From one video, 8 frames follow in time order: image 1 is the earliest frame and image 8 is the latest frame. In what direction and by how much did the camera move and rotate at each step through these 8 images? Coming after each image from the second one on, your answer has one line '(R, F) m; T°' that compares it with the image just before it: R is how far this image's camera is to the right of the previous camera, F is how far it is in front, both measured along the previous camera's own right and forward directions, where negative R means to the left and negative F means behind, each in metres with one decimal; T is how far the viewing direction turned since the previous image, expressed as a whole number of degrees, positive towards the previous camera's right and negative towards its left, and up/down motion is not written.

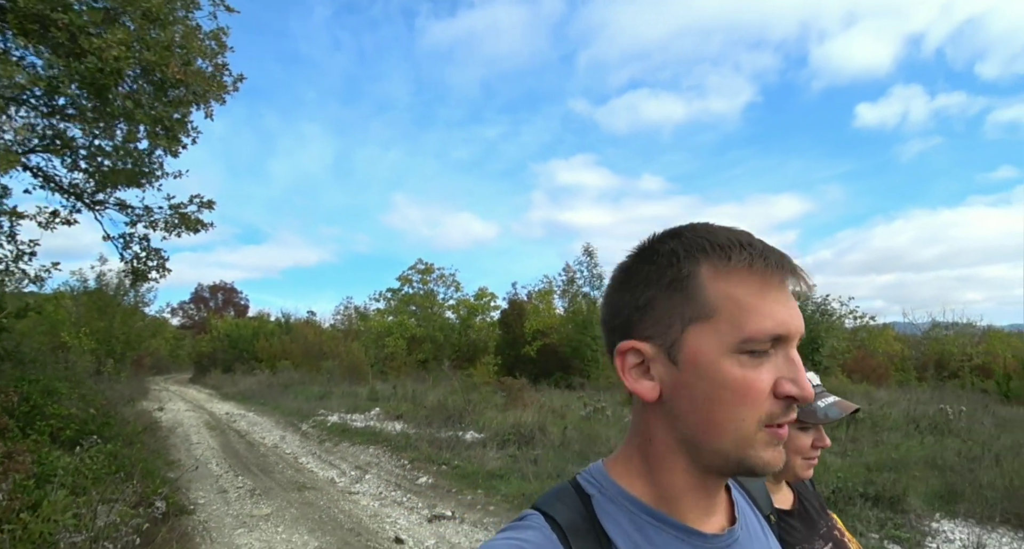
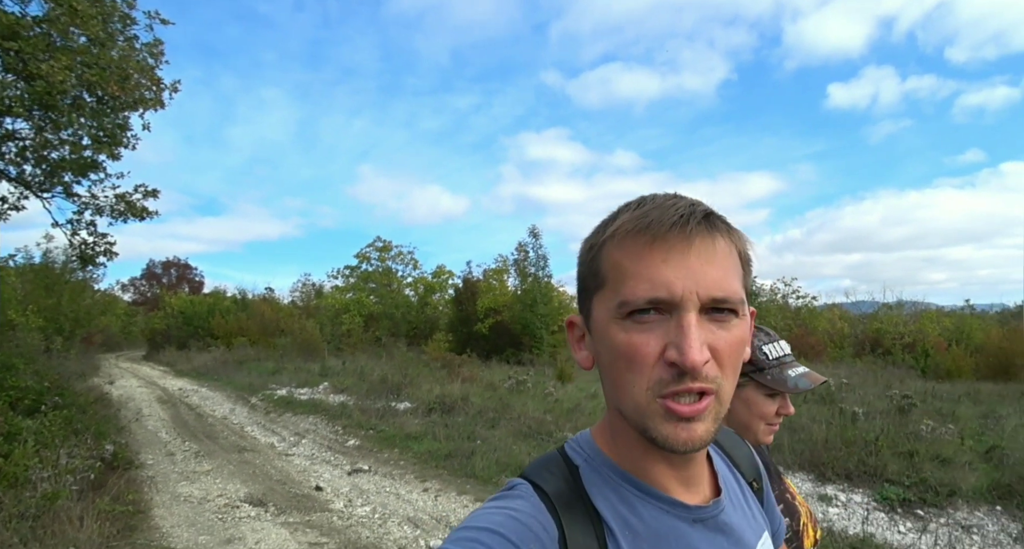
(+0.4, -0.7) m; +3°
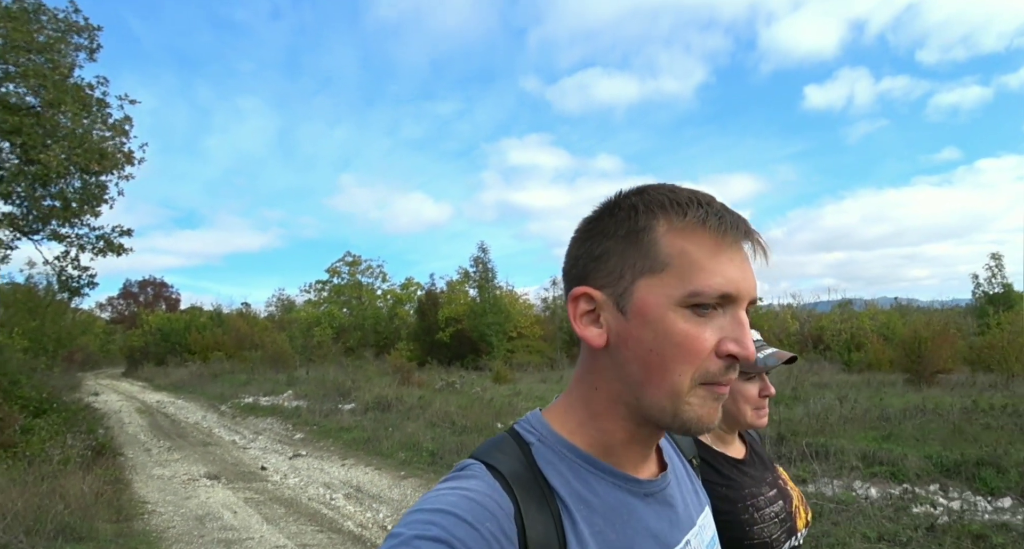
(+0.7, -1.2) m; +1°
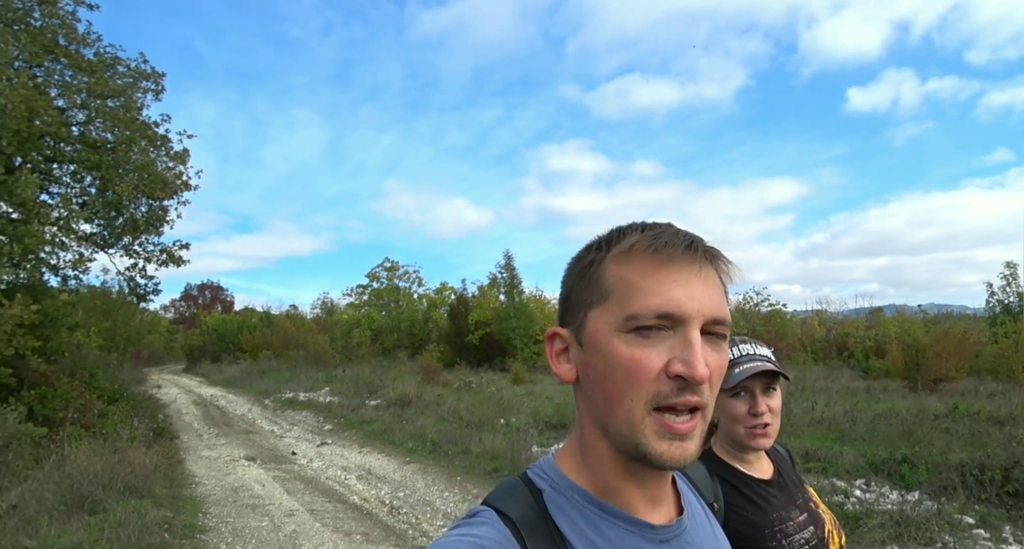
(+0.4, -0.7) m; -4°
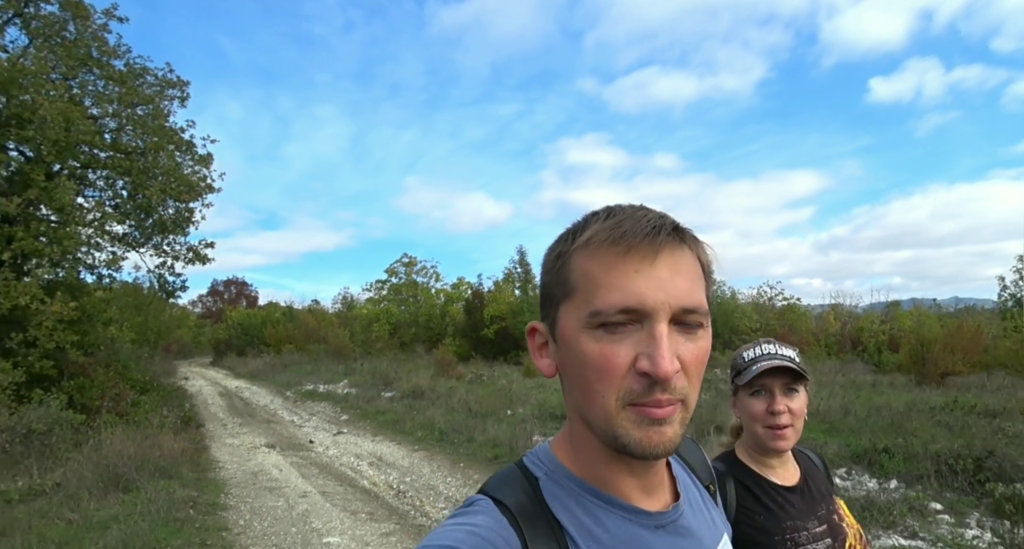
(+0.2, -0.3) m; -2°
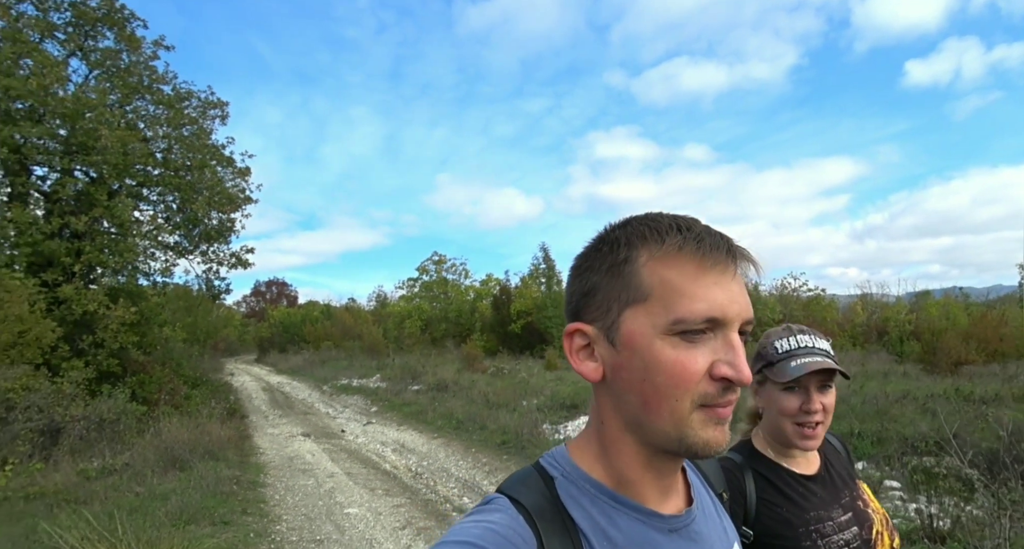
(+0.3, -0.5) m; -3°
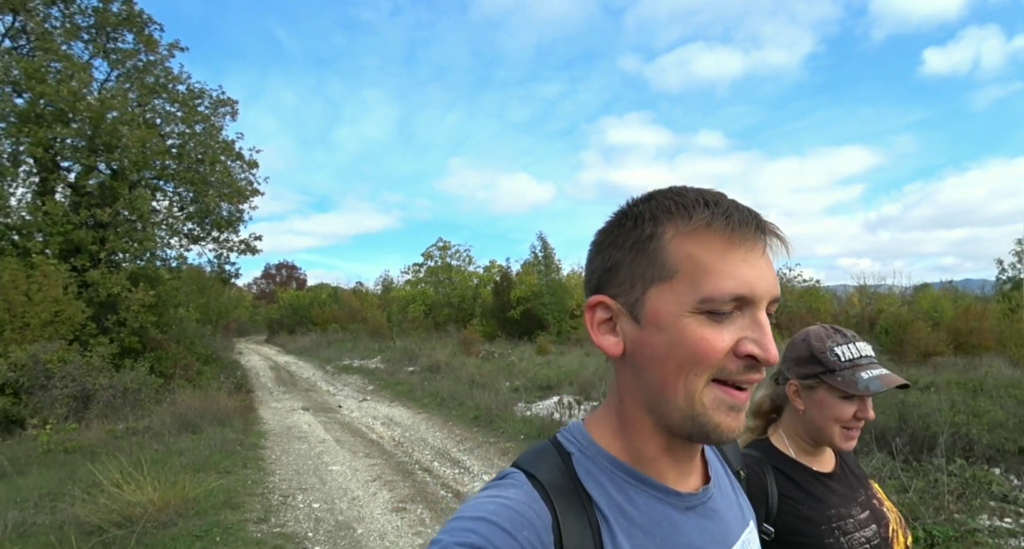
(+0.3, -0.6) m; -1°
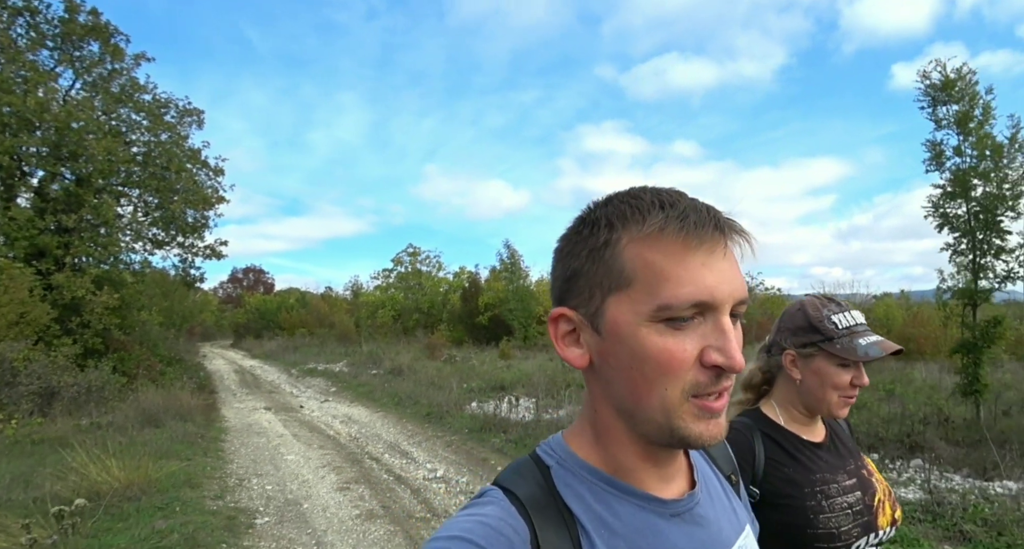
(+0.2, -0.4) m; +2°
